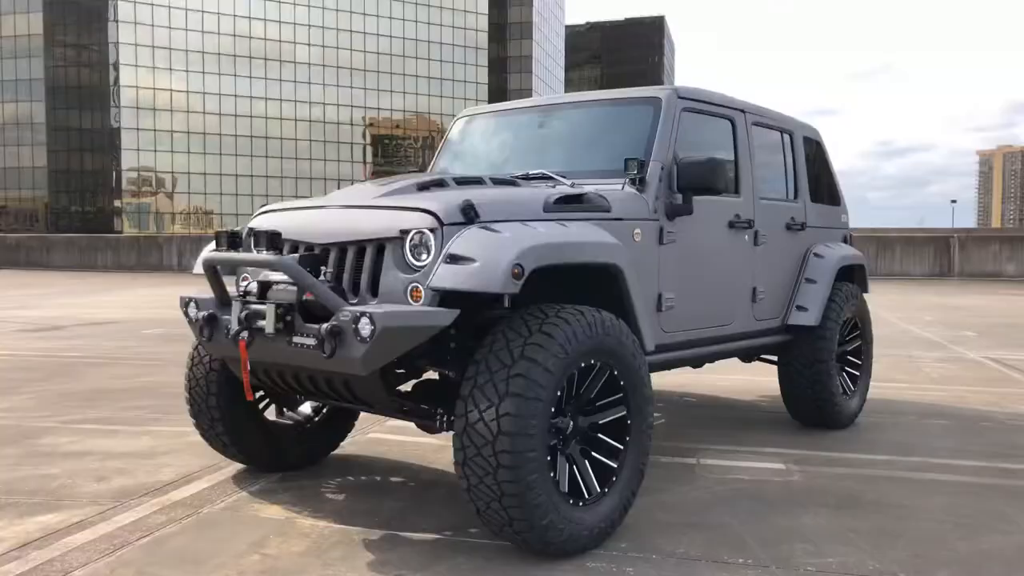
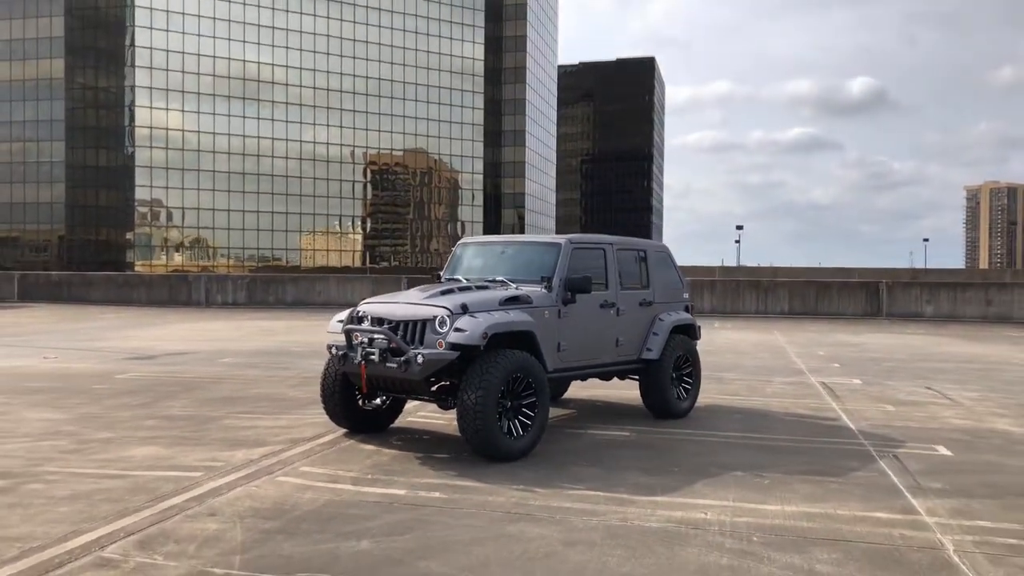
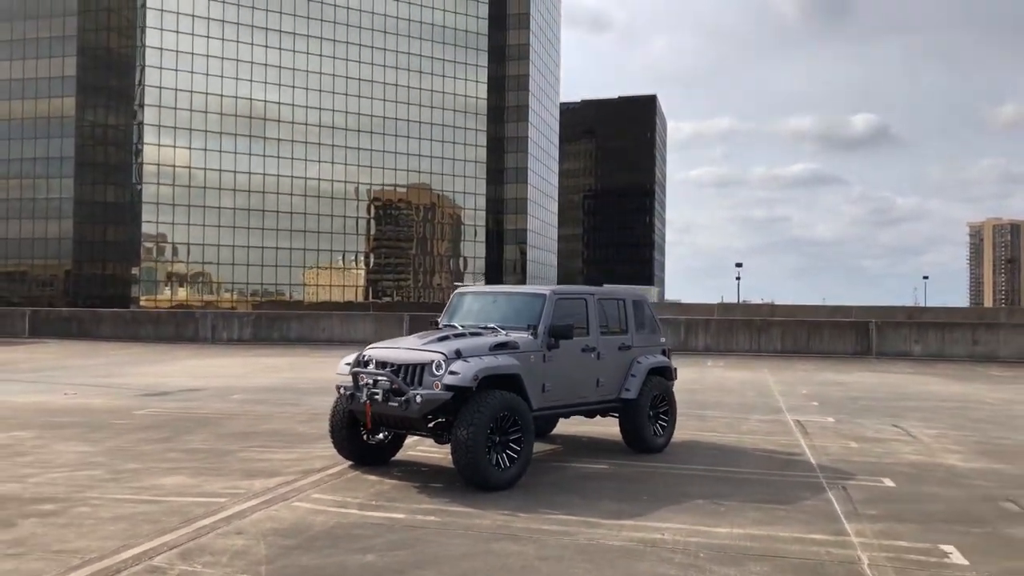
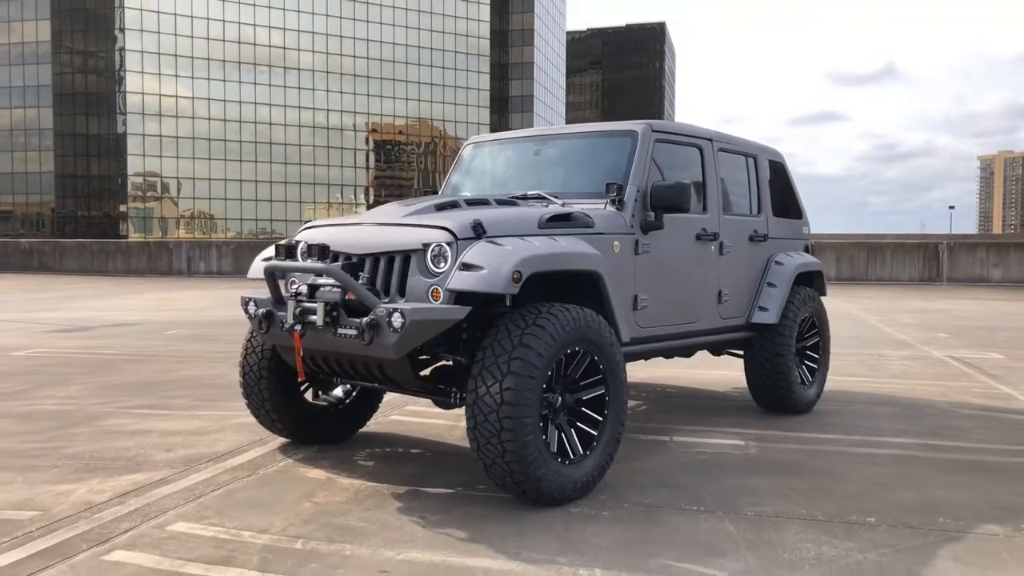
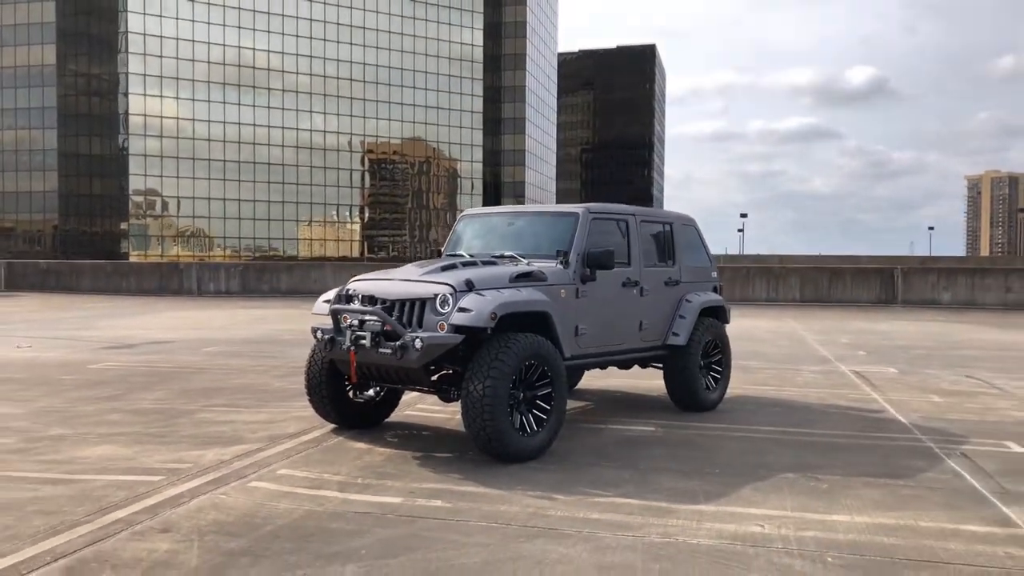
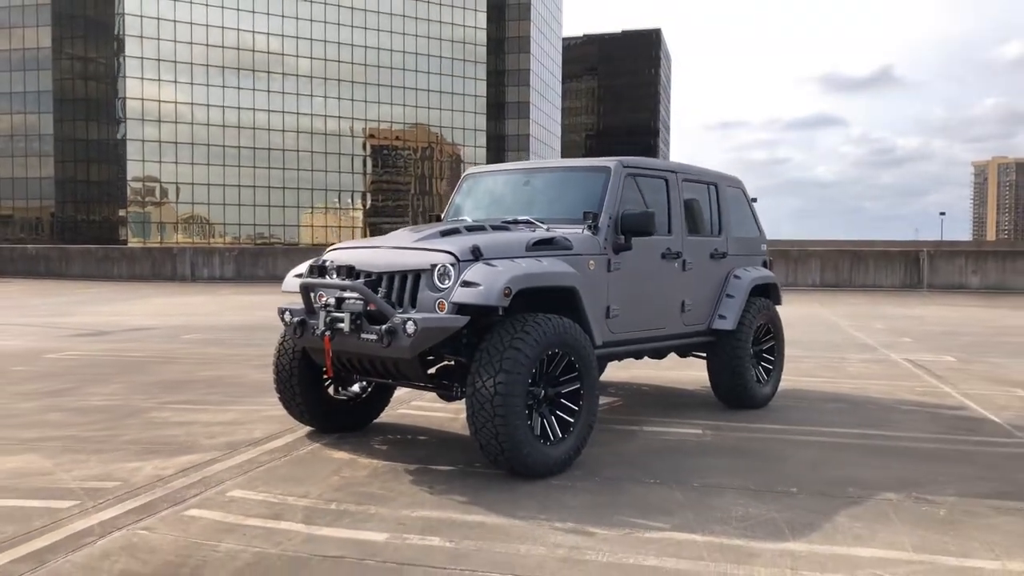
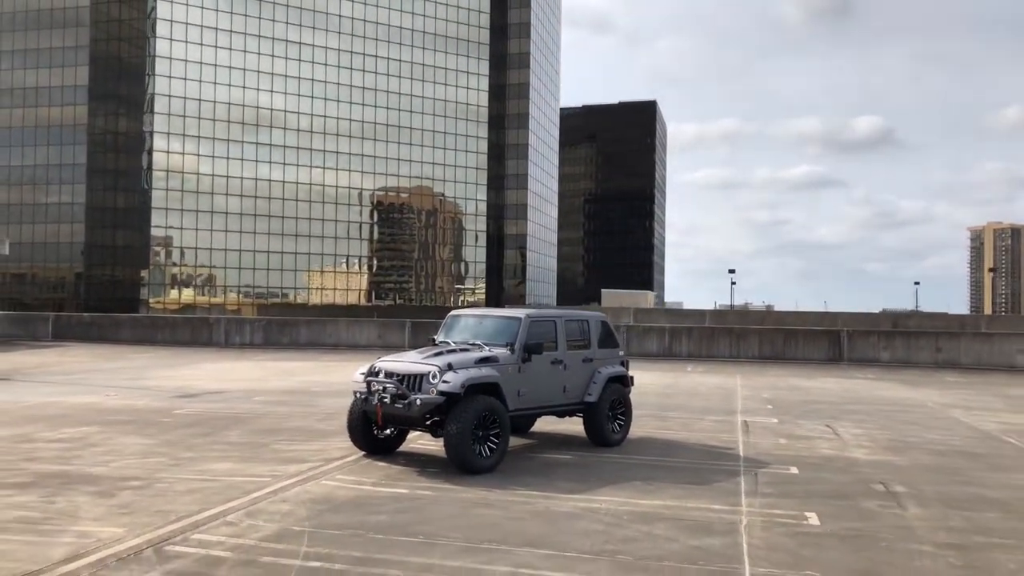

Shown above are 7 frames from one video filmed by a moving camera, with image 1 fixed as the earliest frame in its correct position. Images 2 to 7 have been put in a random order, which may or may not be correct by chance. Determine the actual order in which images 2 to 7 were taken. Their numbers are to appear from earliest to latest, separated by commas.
4, 6, 5, 2, 3, 7
